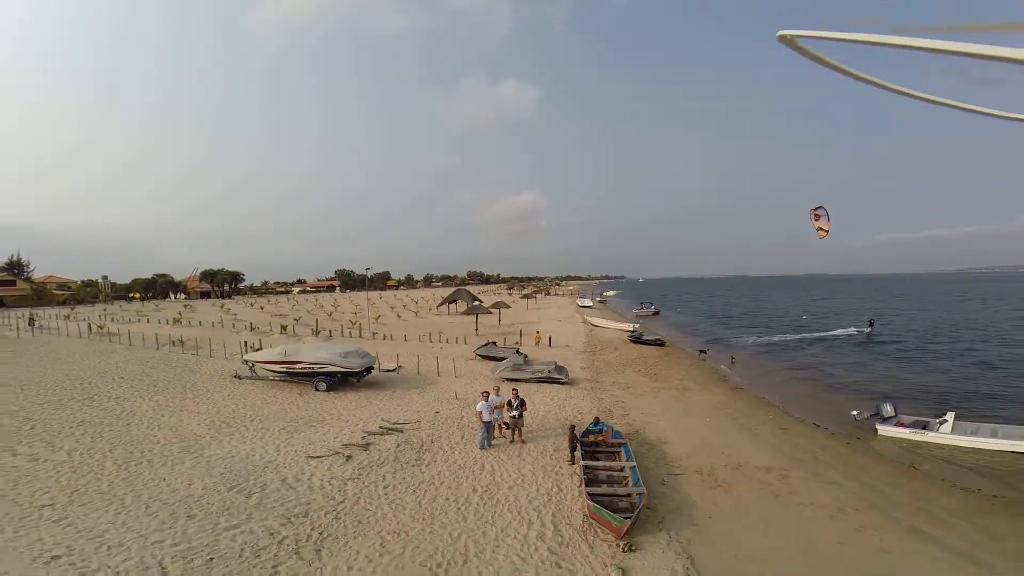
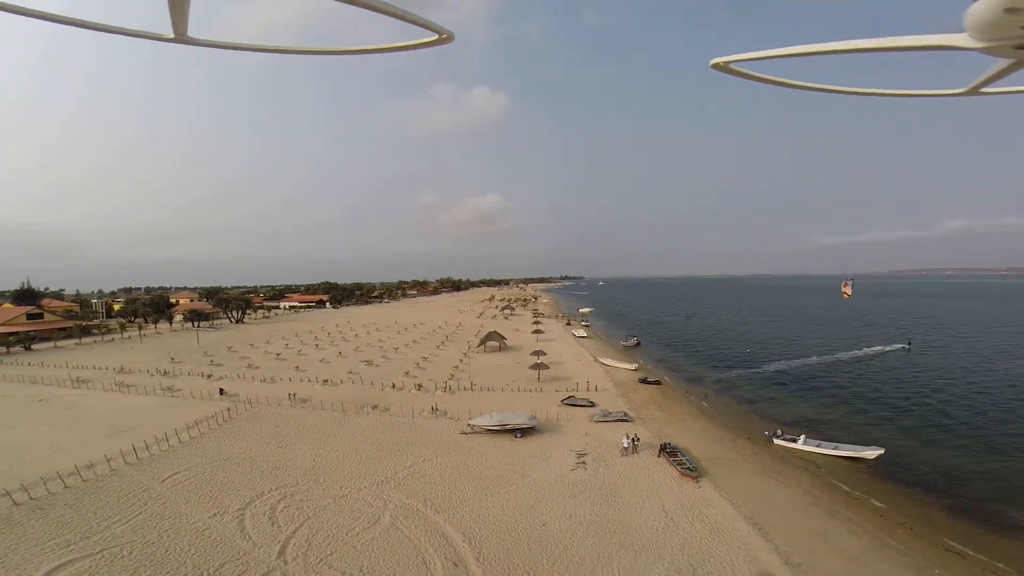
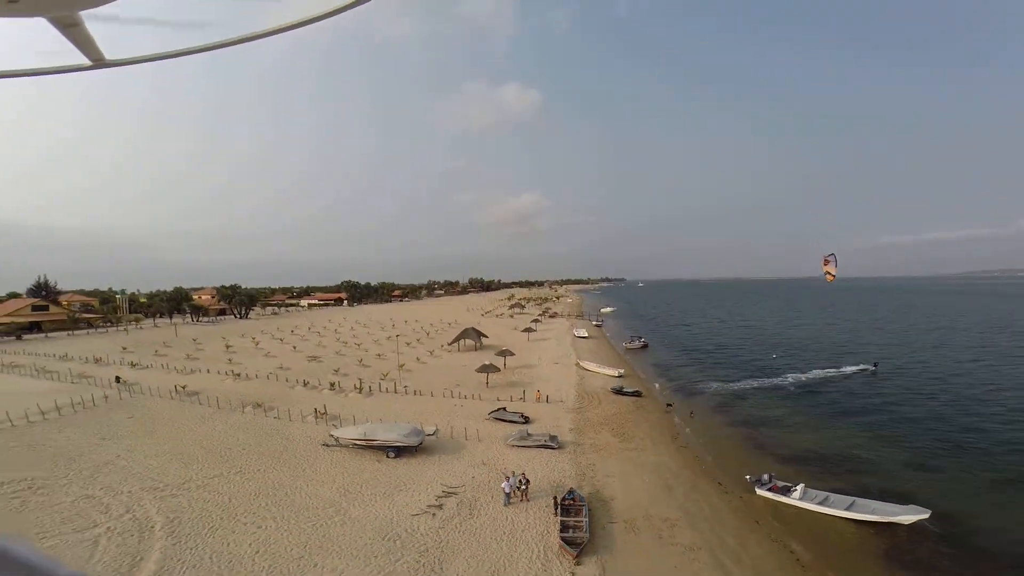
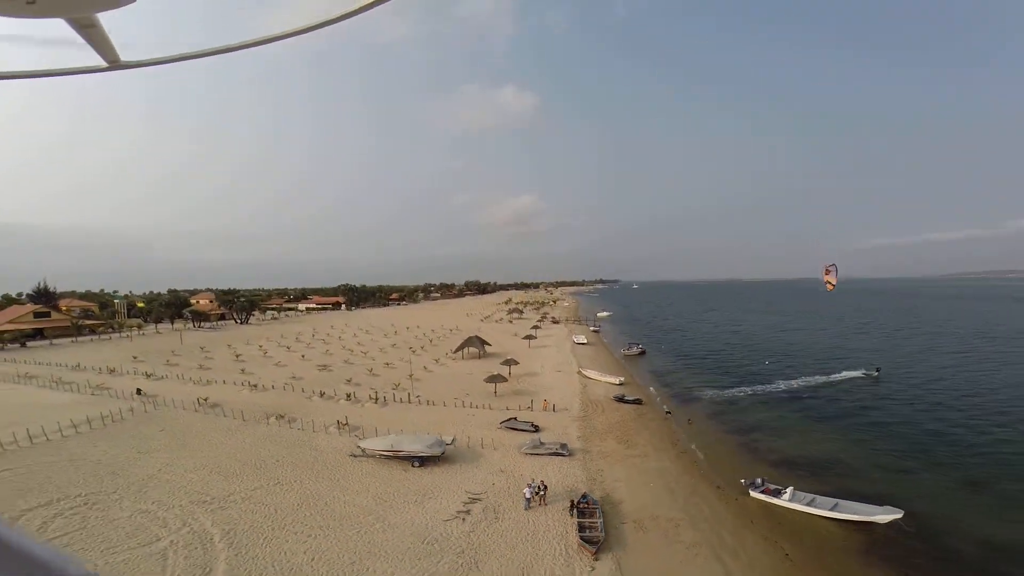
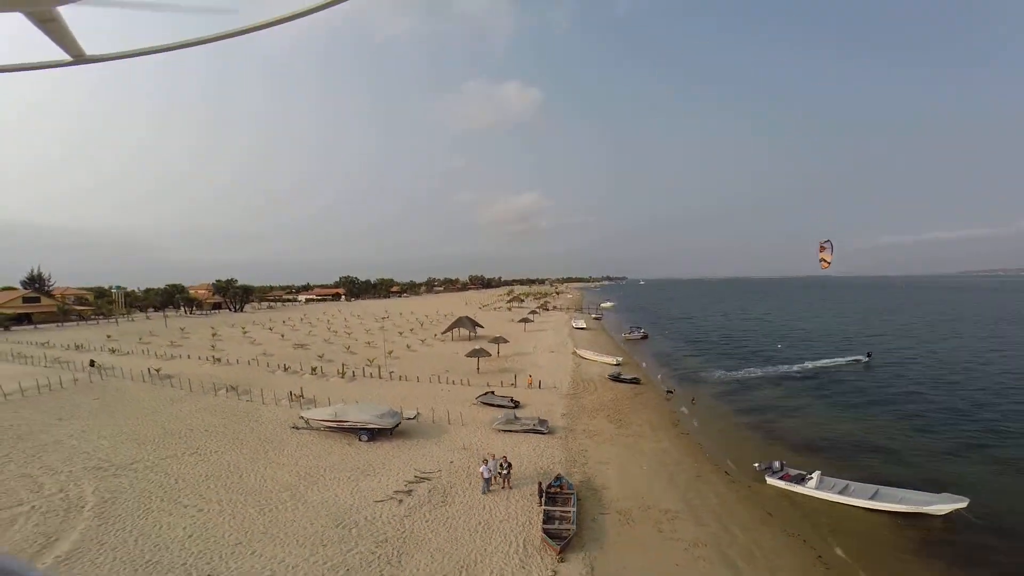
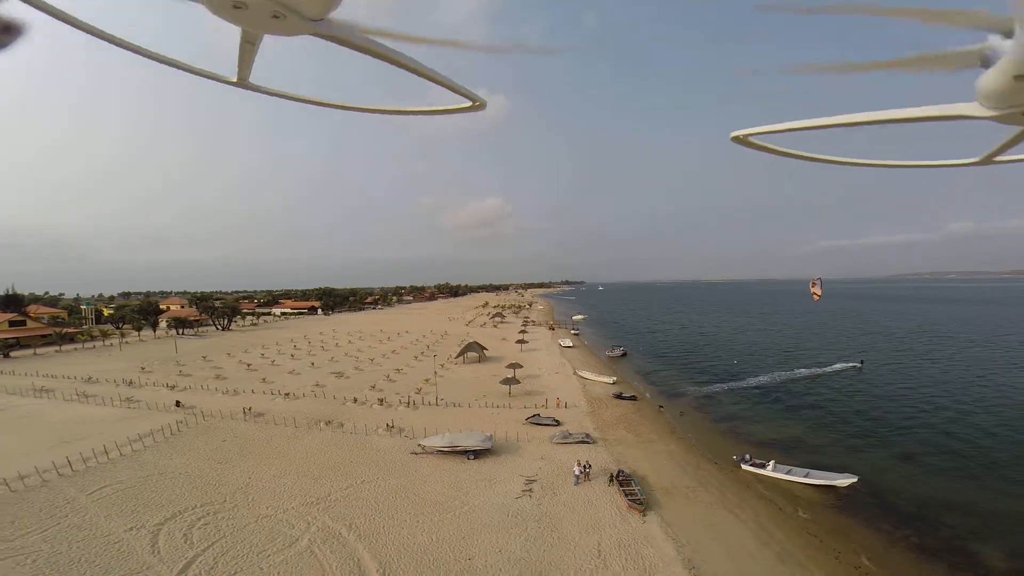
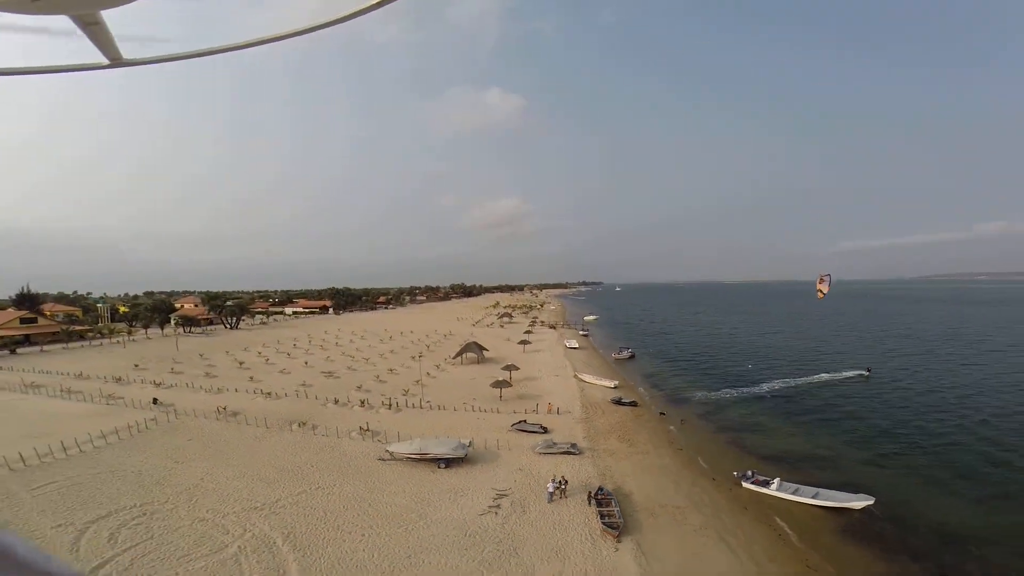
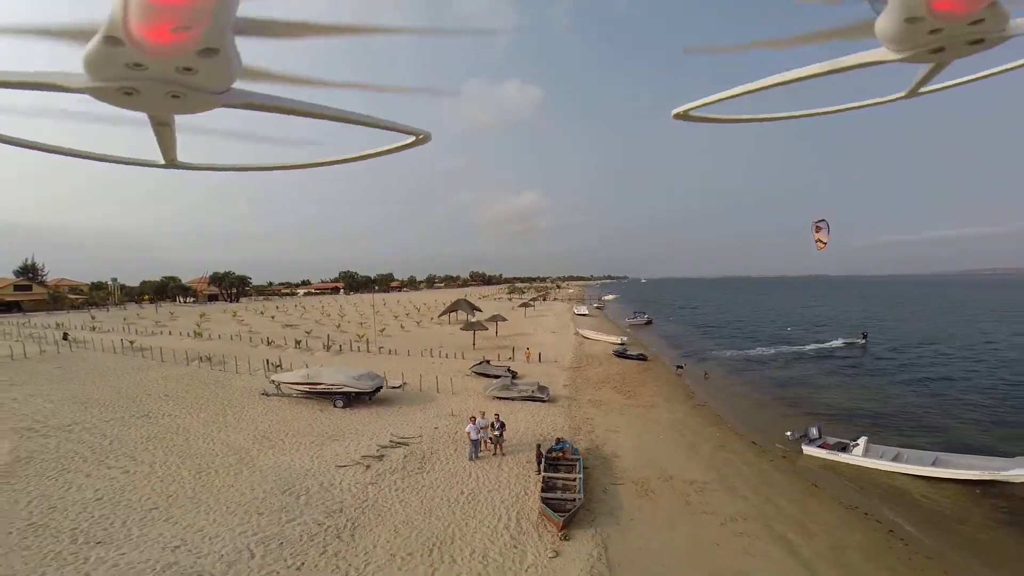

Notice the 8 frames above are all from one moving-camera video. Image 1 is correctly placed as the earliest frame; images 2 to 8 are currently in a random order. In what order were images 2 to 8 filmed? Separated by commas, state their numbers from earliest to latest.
8, 5, 3, 4, 7, 6, 2
